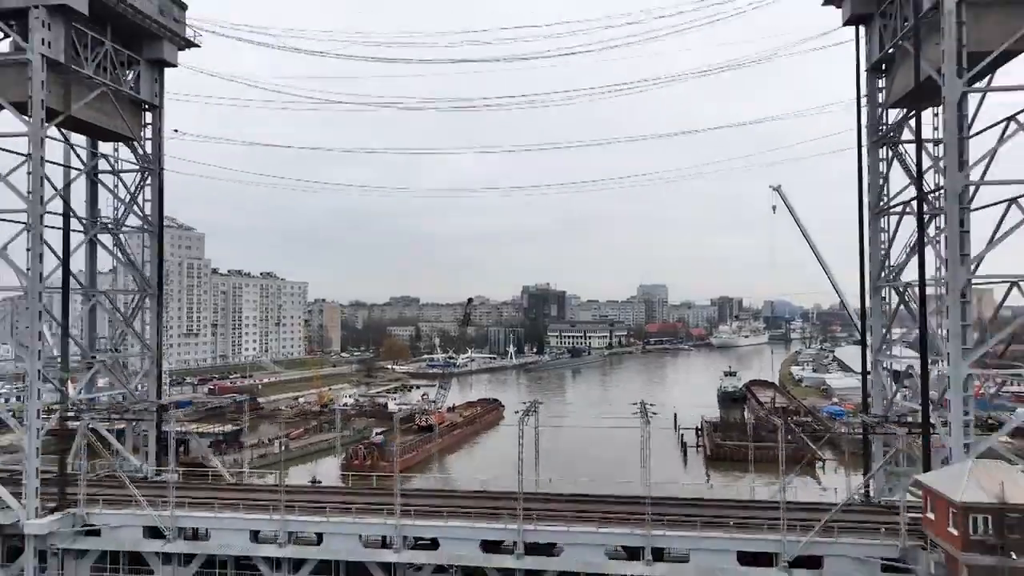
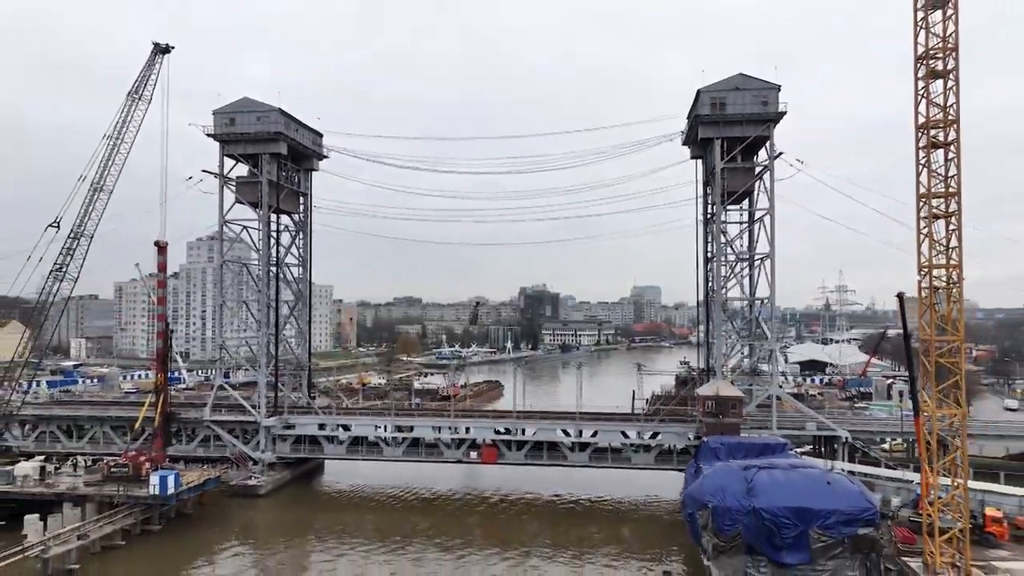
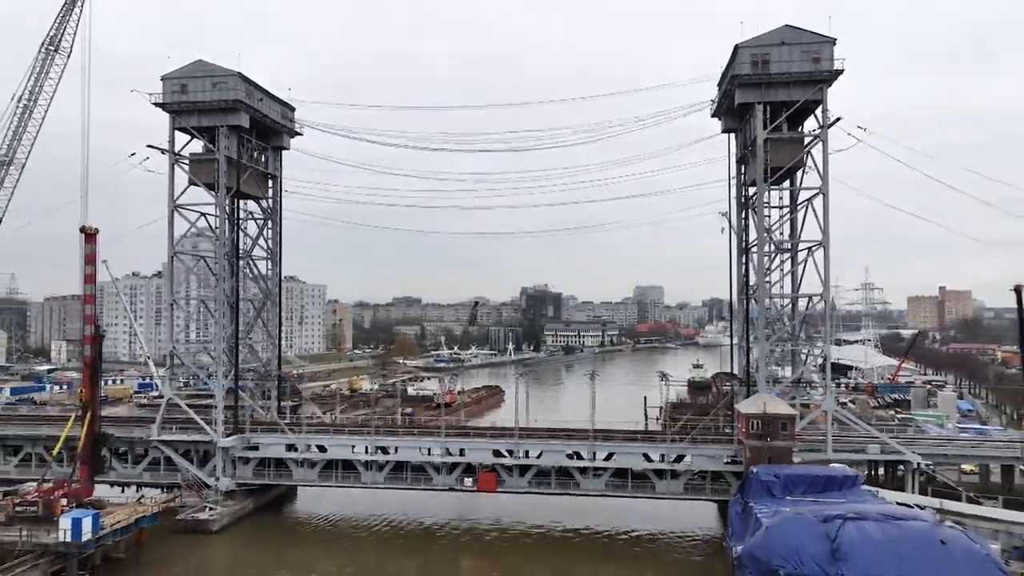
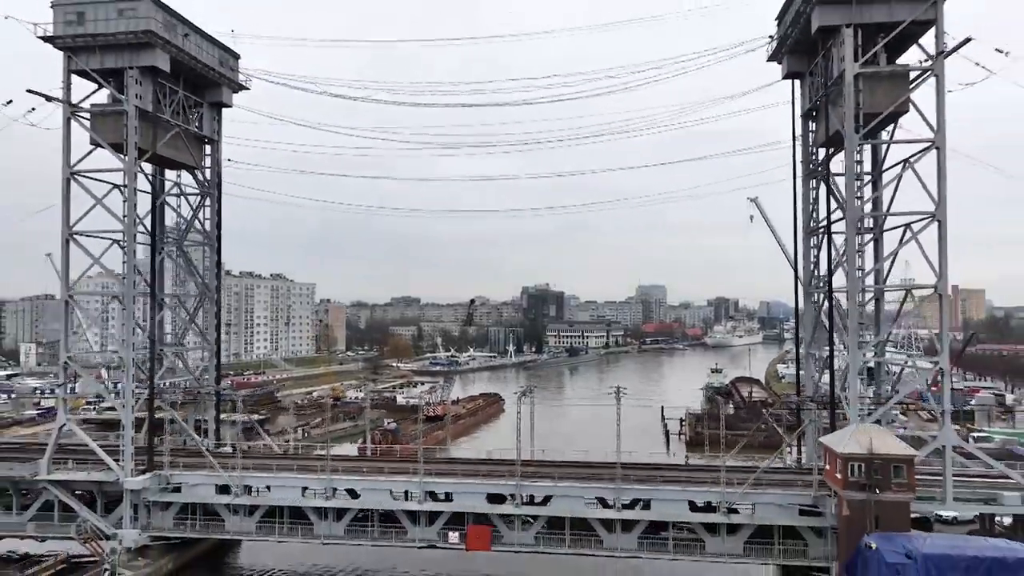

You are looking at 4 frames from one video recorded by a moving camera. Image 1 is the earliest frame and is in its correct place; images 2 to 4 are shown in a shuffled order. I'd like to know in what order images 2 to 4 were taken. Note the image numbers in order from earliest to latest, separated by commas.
4, 3, 2
